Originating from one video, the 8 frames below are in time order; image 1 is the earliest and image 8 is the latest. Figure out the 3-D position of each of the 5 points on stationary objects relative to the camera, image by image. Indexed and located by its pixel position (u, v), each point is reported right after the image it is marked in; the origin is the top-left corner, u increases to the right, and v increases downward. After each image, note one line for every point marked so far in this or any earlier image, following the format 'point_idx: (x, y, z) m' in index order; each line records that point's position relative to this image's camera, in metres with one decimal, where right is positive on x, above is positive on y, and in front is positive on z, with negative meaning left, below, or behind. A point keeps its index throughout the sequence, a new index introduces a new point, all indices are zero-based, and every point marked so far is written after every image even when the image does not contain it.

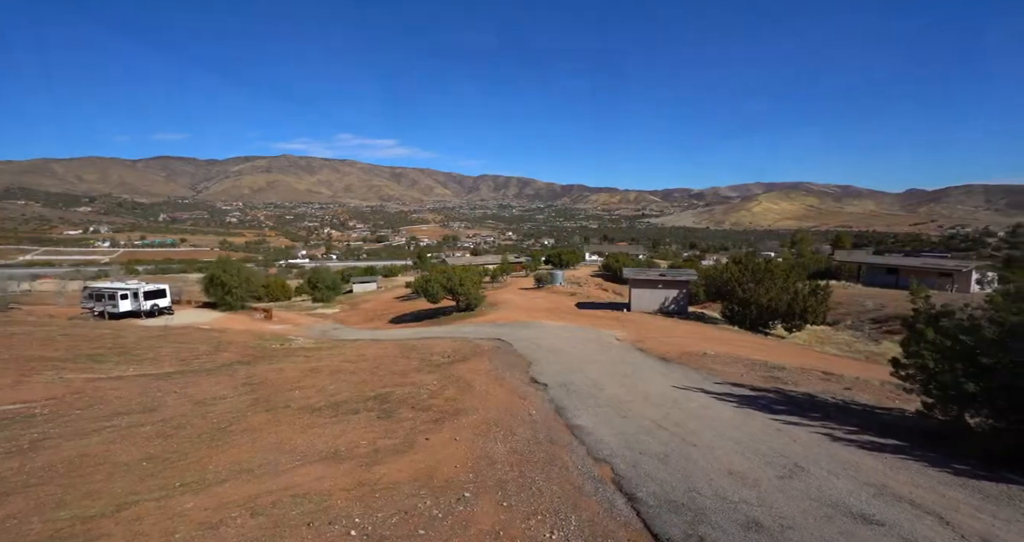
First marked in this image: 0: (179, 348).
0: (-14.9, -3.4, +19.7) m
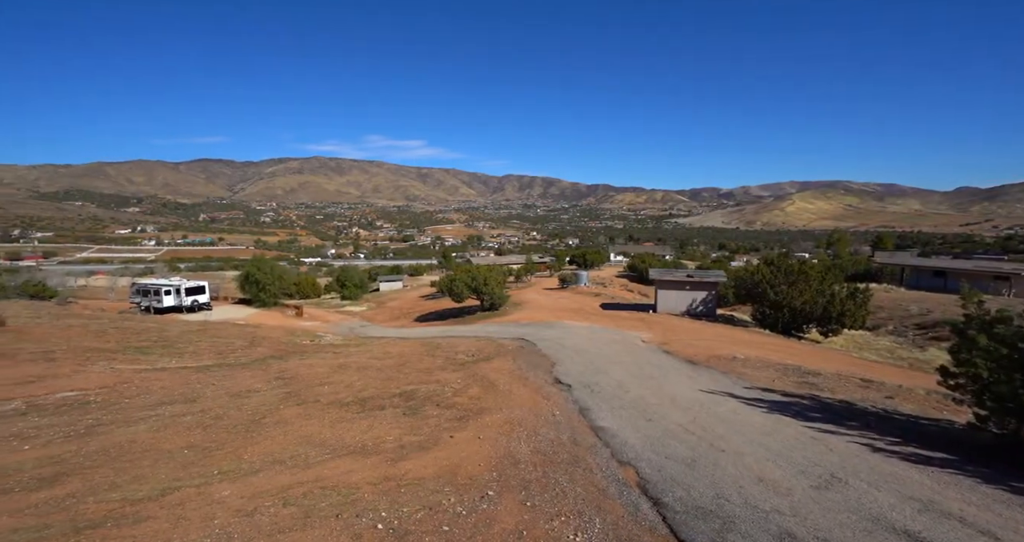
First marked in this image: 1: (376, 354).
0: (-13.8, -3.3, +21.0) m
1: (-5.7, -3.4, +18.2) m
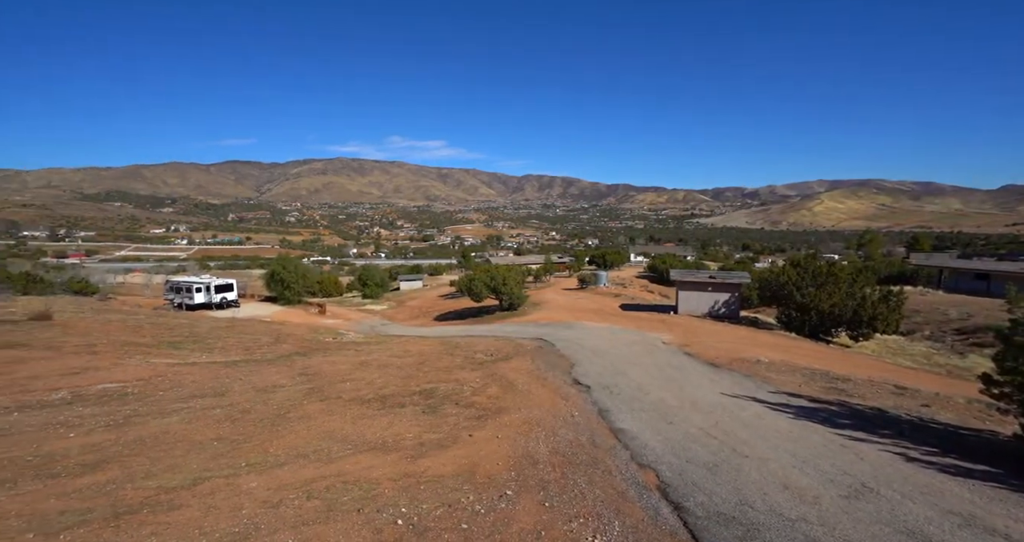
0: (-12.9, -3.2, +21.9) m
1: (-4.9, -3.4, +18.8) m
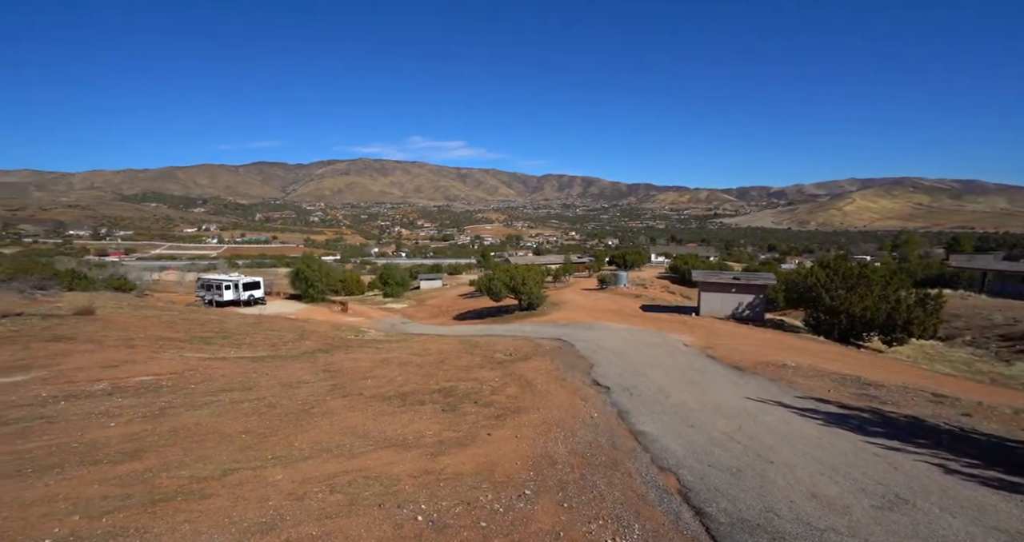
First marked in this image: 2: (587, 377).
0: (-11.9, -3.1, +22.8) m
1: (-4.0, -3.3, +19.4) m
2: (+2.4, -3.4, +14.6) m
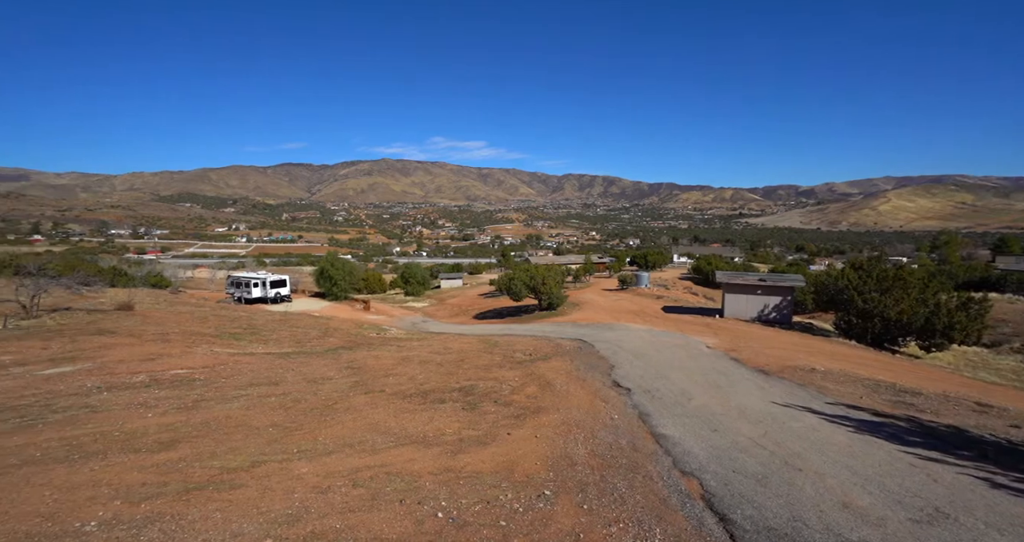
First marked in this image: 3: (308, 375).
0: (-10.8, -3.0, +23.6) m
1: (-3.1, -3.3, +19.8) m
2: (+3.1, -3.4, +14.8) m
3: (-6.4, -3.3, +14.8) m
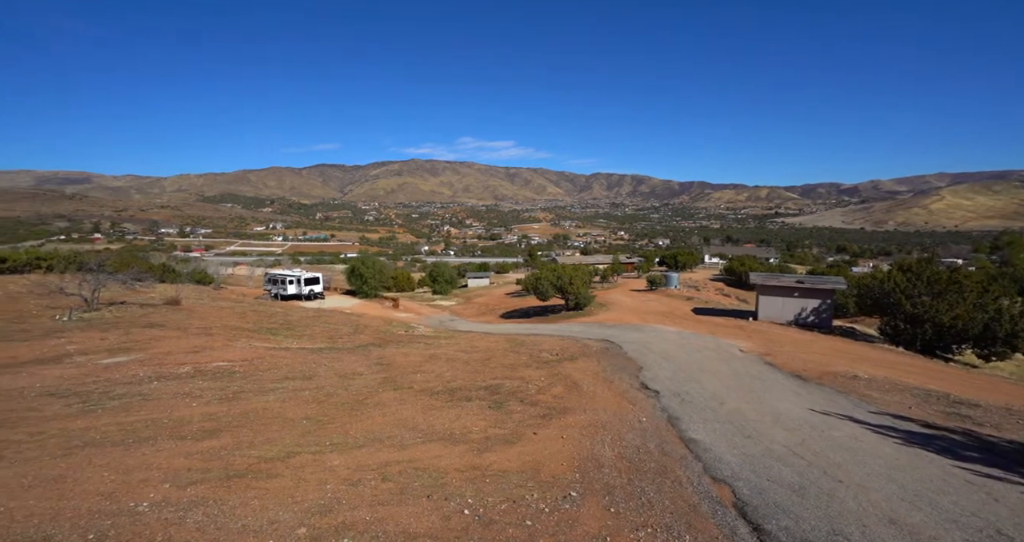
0: (-9.4, -2.9, +24.5) m
1: (-1.9, -3.2, +20.3) m
2: (+3.9, -3.3, +14.9) m
3: (-5.5, -3.2, +15.5) m
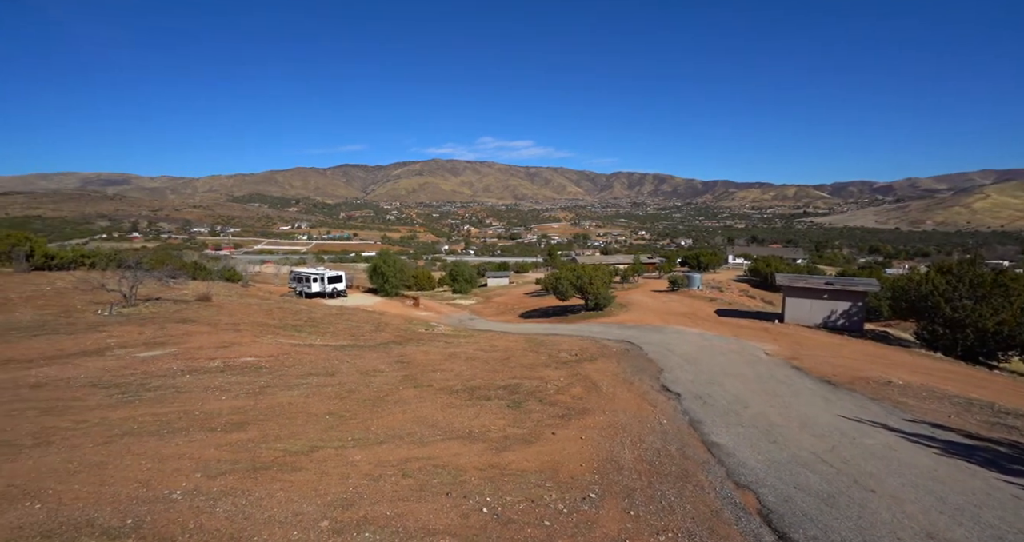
0: (-8.4, -2.8, +25.0) m
1: (-1.1, -3.2, +20.5) m
2: (+4.6, -3.3, +14.9) m
3: (-4.8, -3.2, +15.9) m
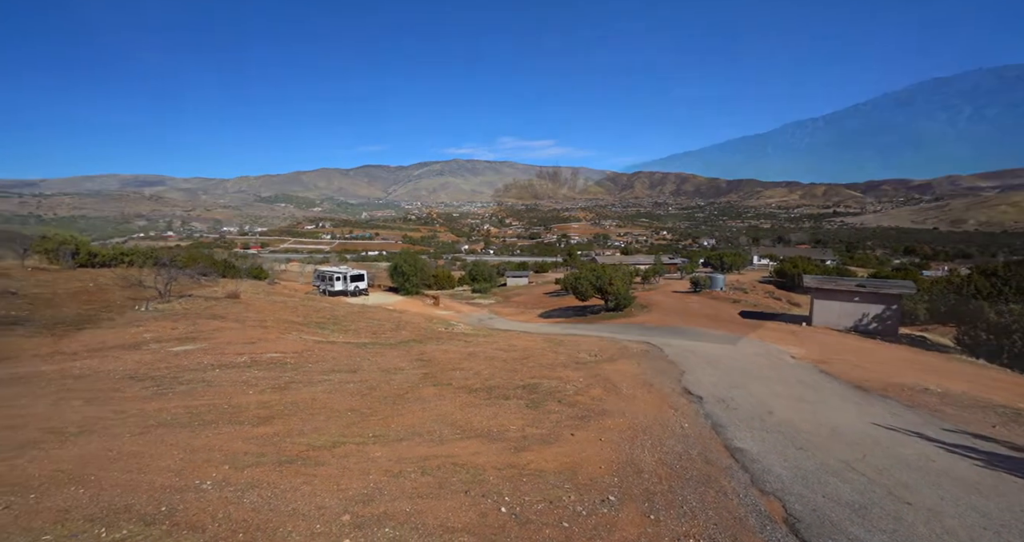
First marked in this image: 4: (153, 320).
0: (-7.3, -2.8, +25.5) m
1: (-0.2, -3.2, +20.7) m
2: (+5.2, -3.4, +14.9) m
3: (-4.2, -3.1, +16.3) m
4: (-14.7, -2.0, +19.1) m
